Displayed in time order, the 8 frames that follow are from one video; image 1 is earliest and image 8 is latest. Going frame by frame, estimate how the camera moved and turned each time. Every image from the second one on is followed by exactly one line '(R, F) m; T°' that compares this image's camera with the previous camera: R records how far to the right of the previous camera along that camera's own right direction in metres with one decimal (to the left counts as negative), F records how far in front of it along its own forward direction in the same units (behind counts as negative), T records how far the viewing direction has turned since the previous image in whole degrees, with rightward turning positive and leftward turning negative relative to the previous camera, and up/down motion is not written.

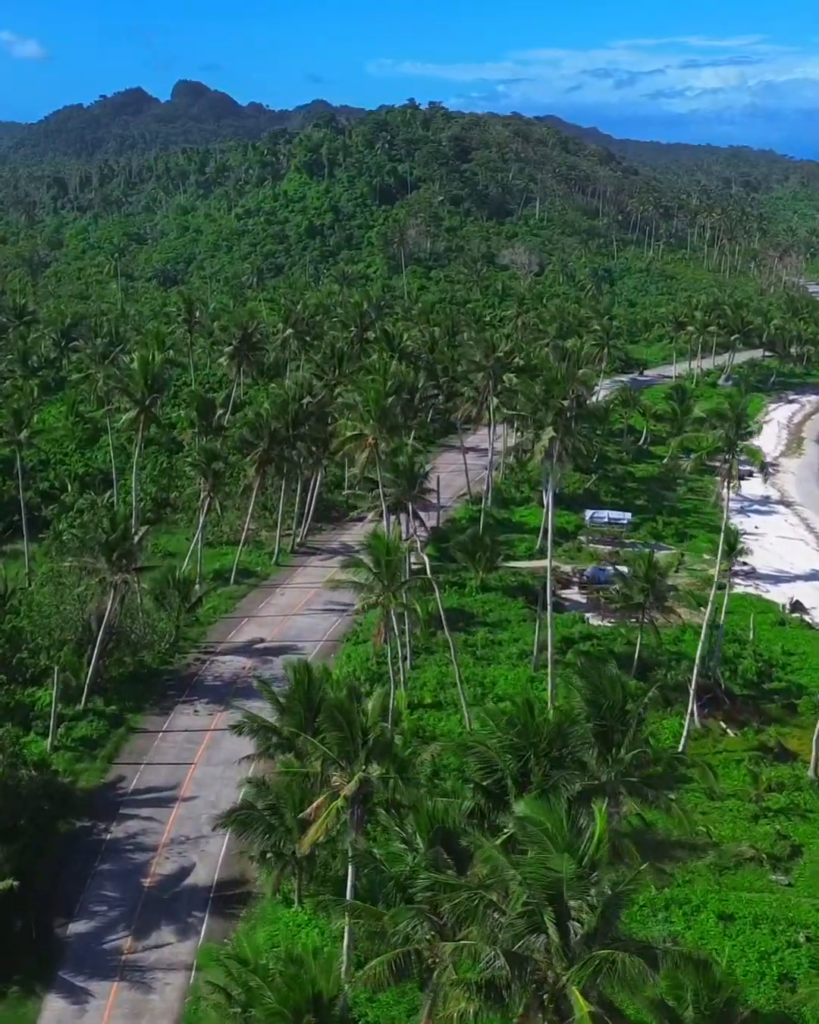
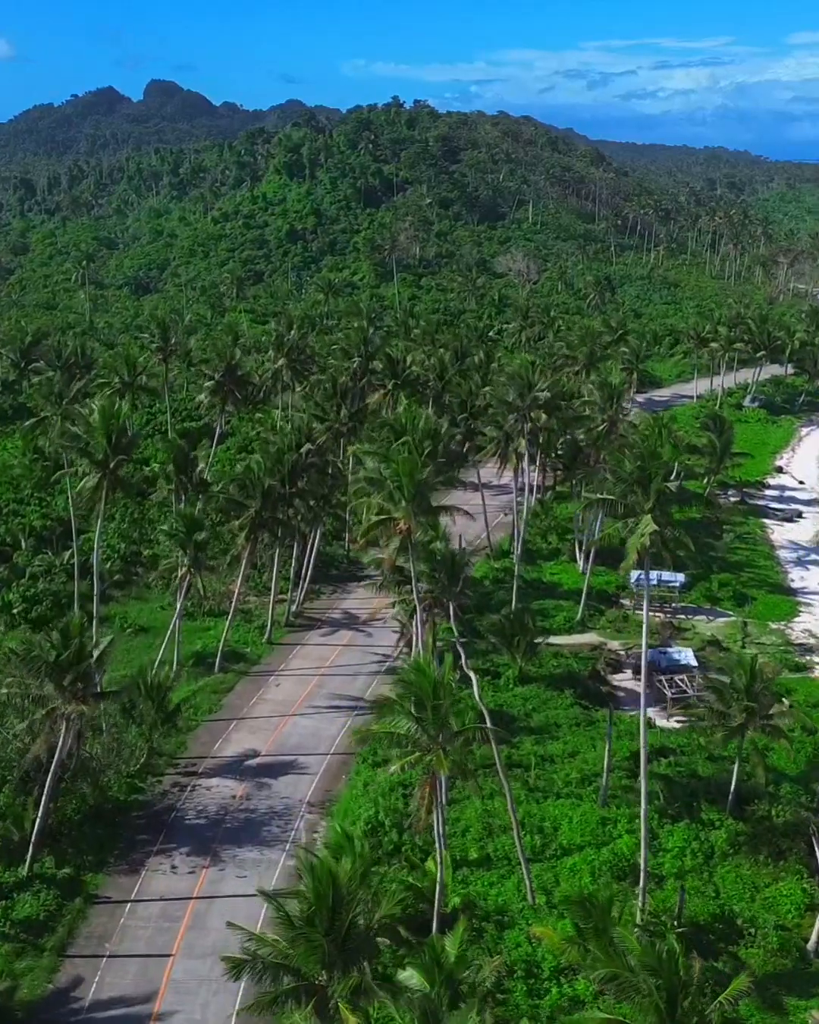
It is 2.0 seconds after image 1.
(-1.6, +9.6) m; +1°
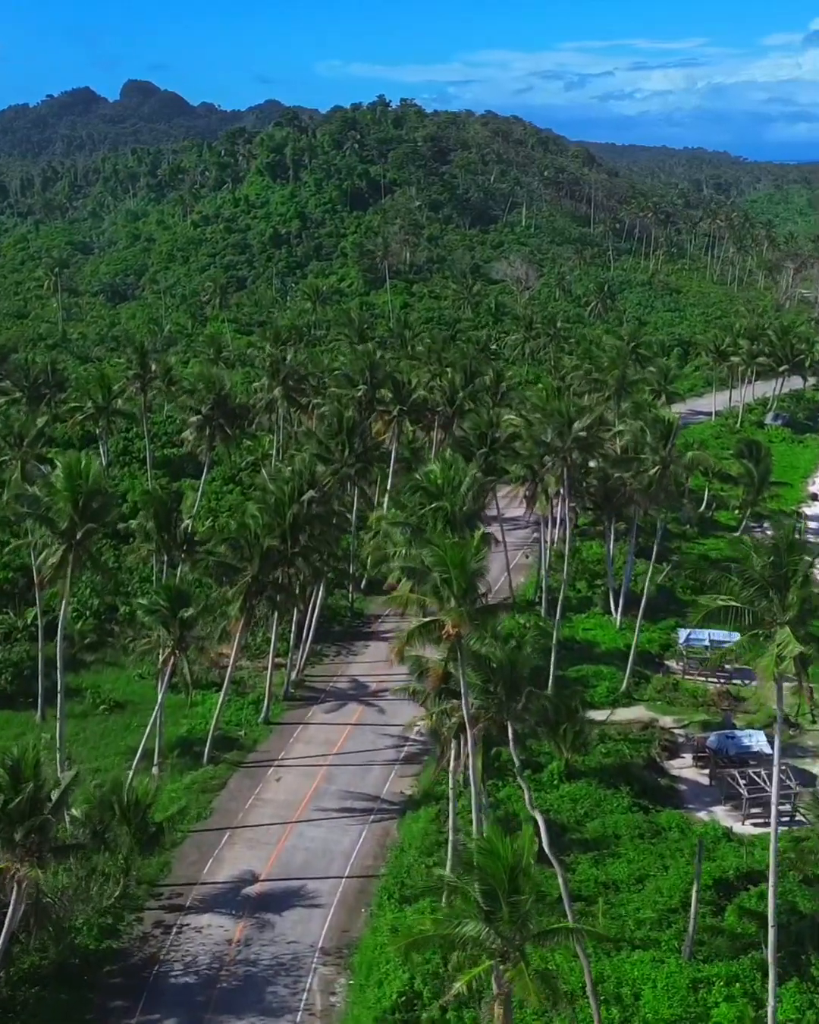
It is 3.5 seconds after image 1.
(-1.3, +7.0) m; +1°
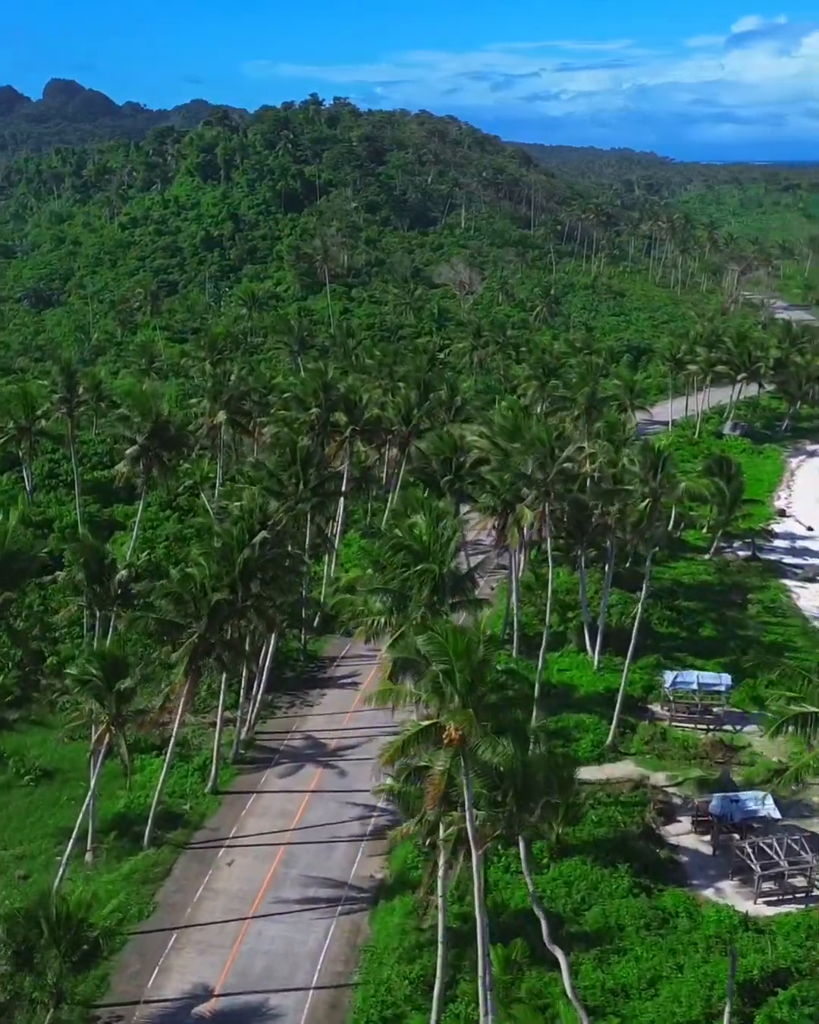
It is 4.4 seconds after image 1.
(-0.9, +4.5) m; +3°
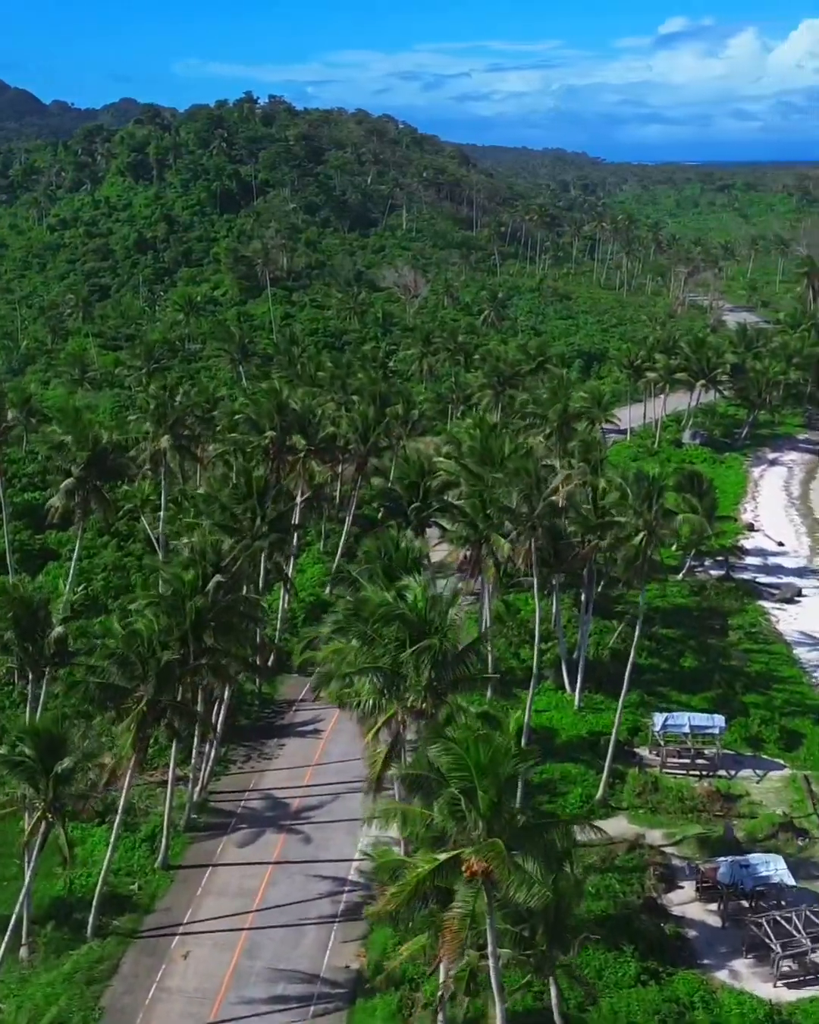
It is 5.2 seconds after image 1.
(-0.9, +3.8) m; +3°
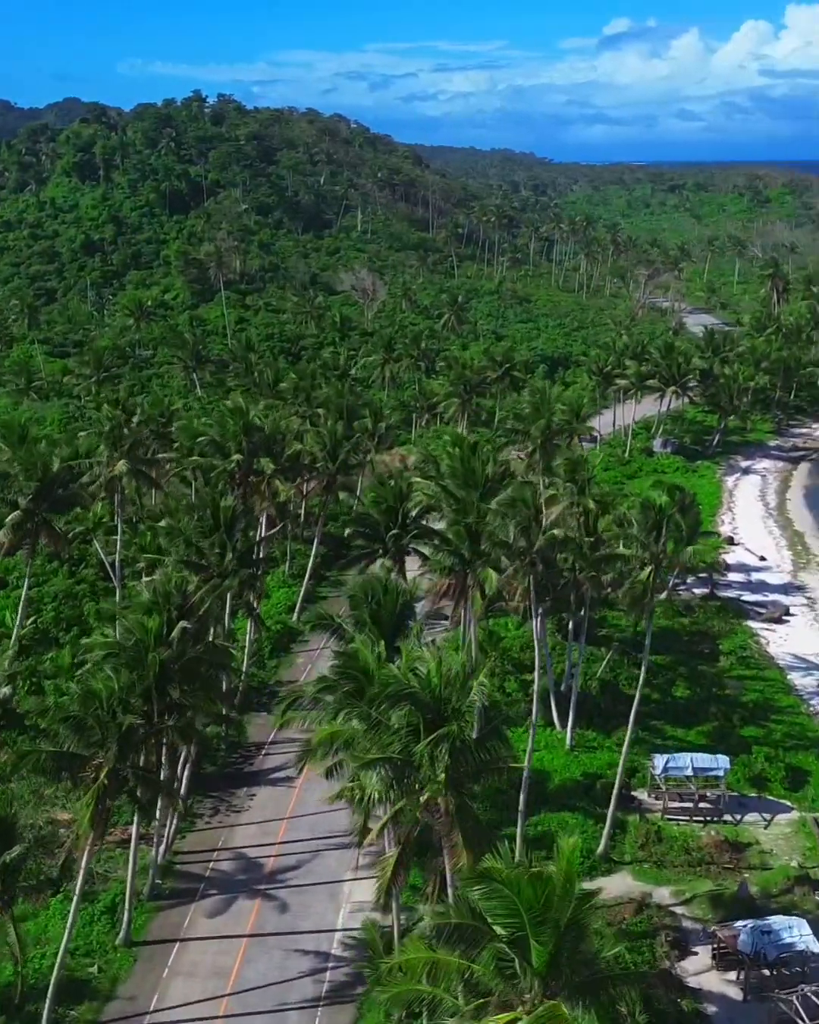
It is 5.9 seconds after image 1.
(-0.8, +3.1) m; +2°
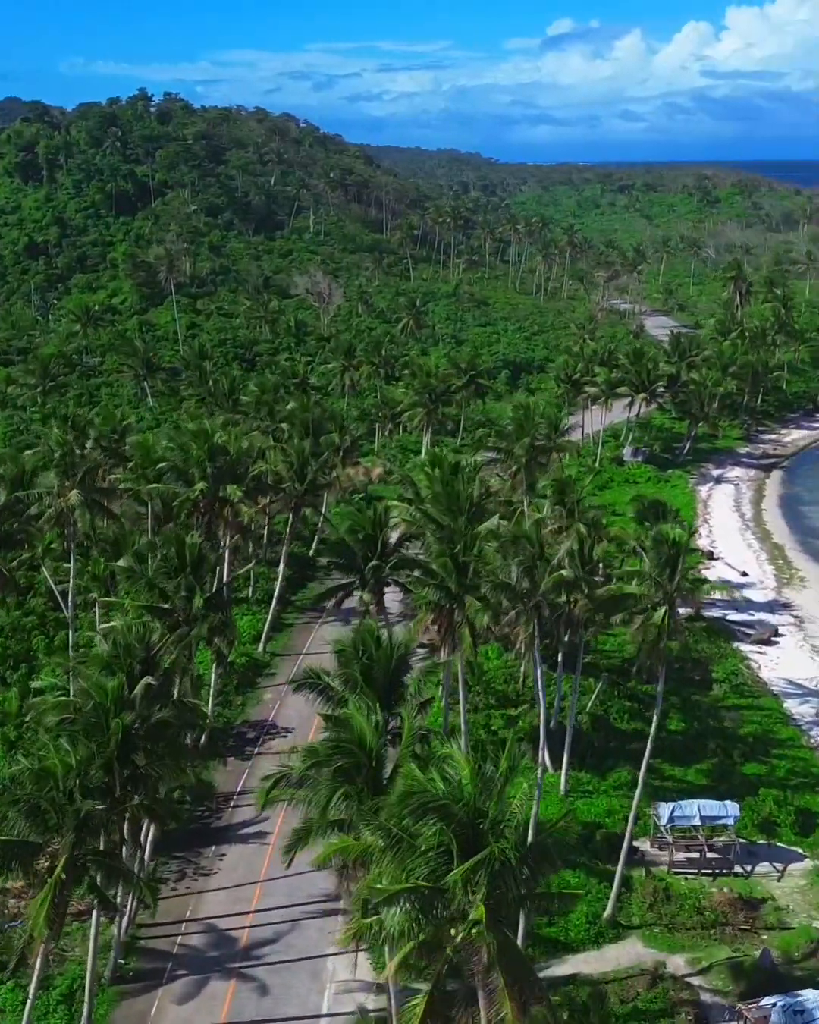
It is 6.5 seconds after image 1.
(-0.9, +3.1) m; +2°
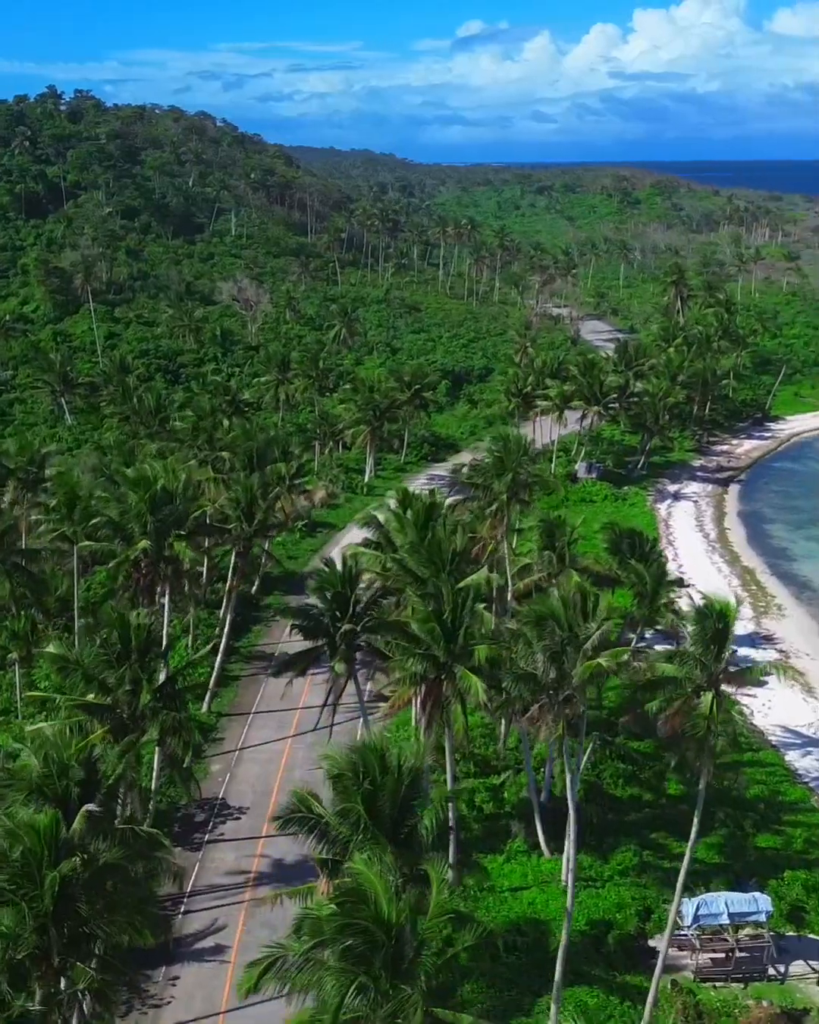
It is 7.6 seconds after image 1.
(-1.4, +5.0) m; +4°
